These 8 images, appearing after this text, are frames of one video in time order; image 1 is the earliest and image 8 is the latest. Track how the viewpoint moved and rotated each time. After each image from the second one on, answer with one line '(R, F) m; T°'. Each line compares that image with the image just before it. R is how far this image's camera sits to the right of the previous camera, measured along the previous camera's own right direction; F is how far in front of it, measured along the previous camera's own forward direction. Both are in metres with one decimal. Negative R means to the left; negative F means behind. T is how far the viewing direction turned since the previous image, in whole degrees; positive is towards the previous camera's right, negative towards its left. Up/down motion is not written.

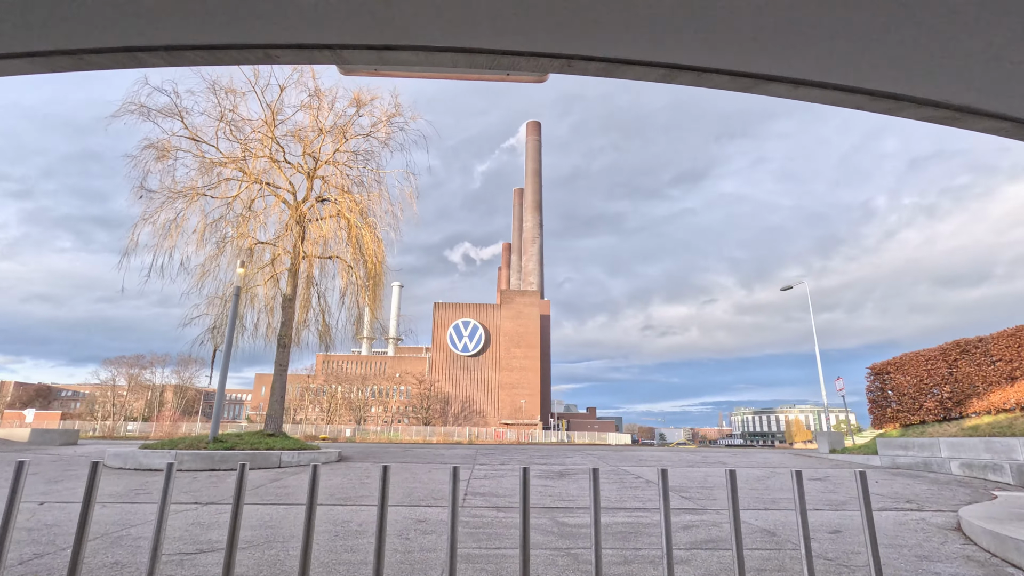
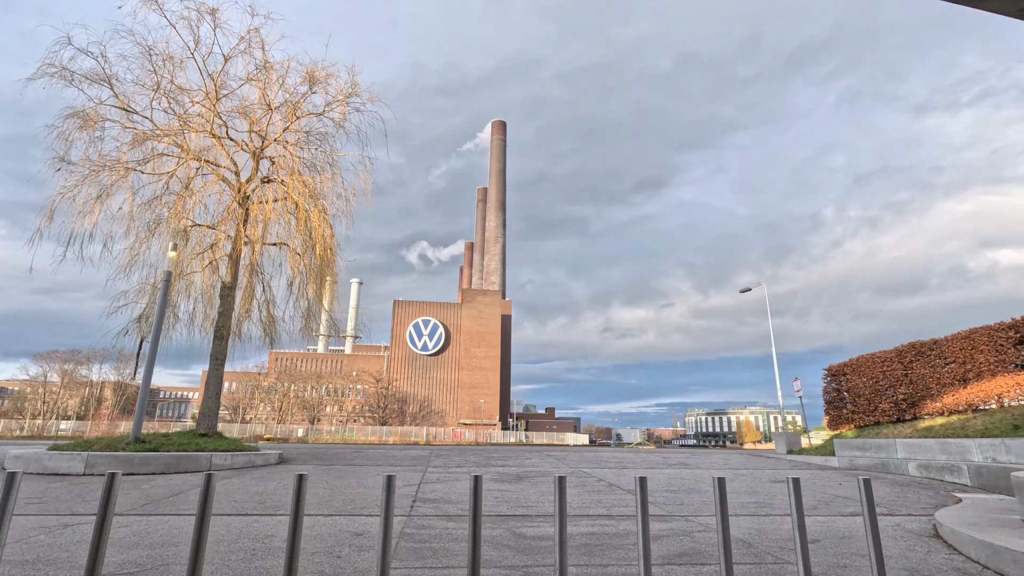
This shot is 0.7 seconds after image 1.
(0.0, +0.6) m; +4°
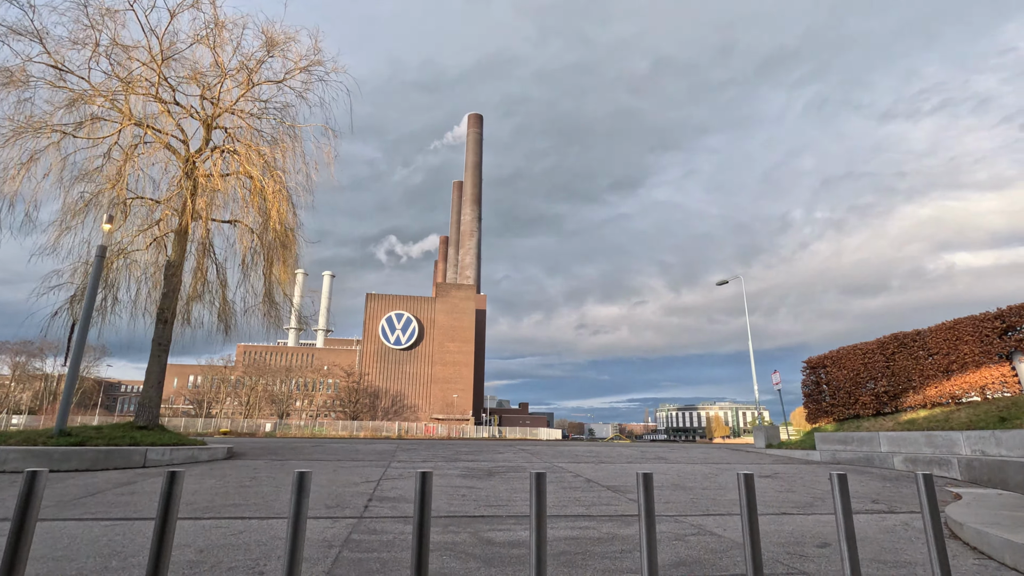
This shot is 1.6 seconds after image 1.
(0.0, +0.7) m; +3°
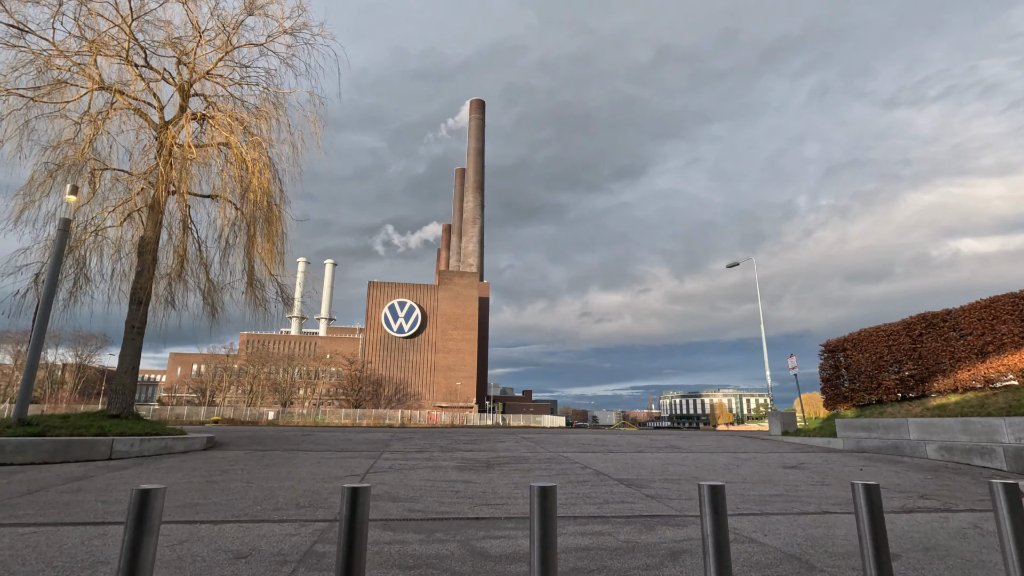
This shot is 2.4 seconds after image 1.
(0.0, +0.8) m; 0°
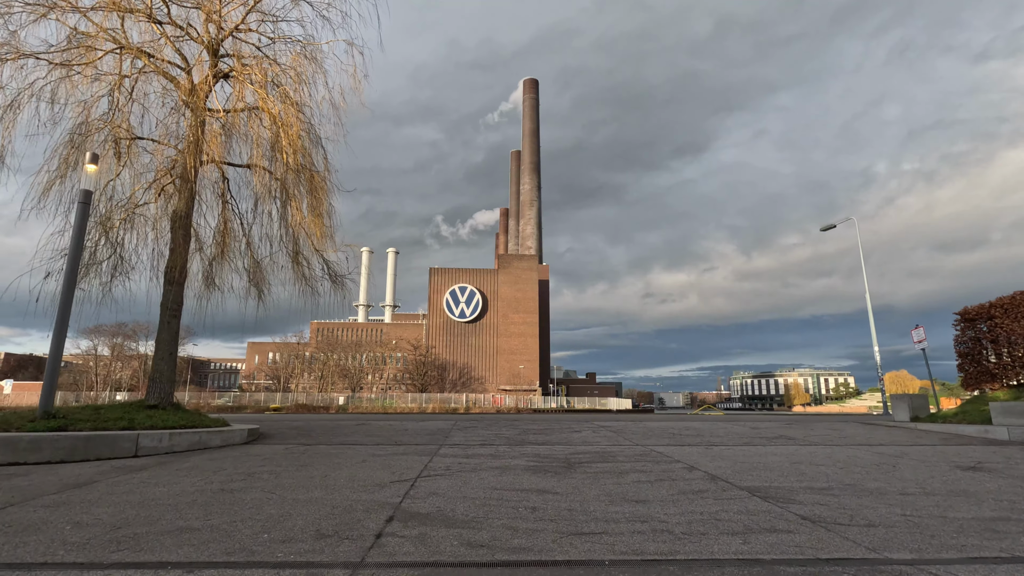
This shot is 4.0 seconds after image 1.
(-0.2, +1.5) m; -7°
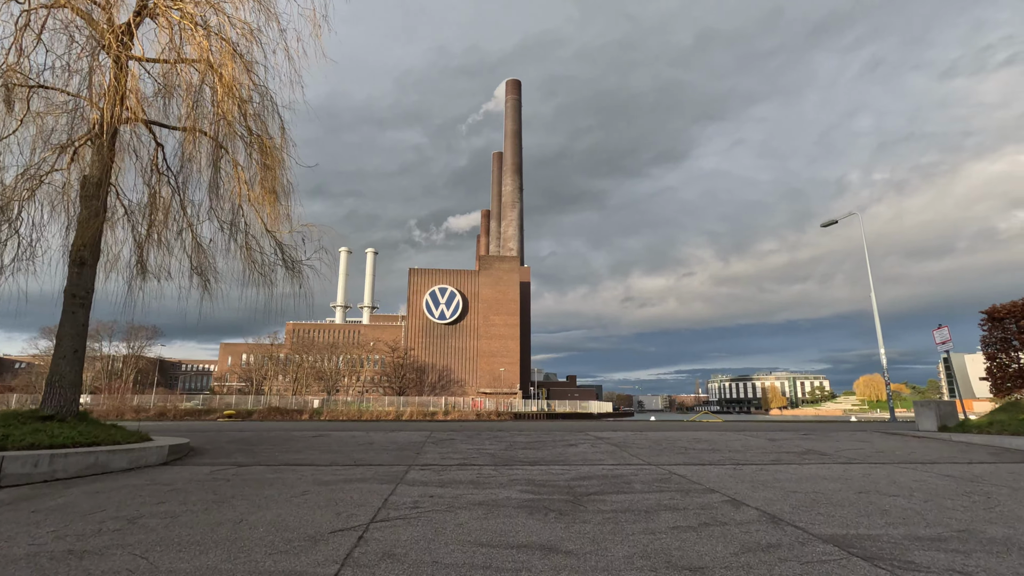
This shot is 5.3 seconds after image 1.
(-0.1, +1.4) m; +2°
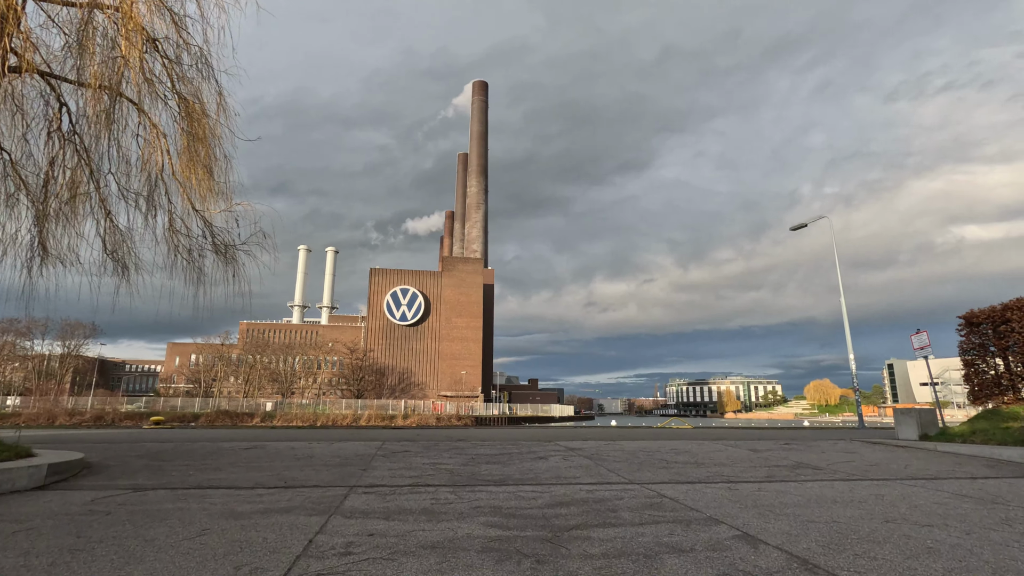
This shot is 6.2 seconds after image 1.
(0.0, +1.0) m; +4°
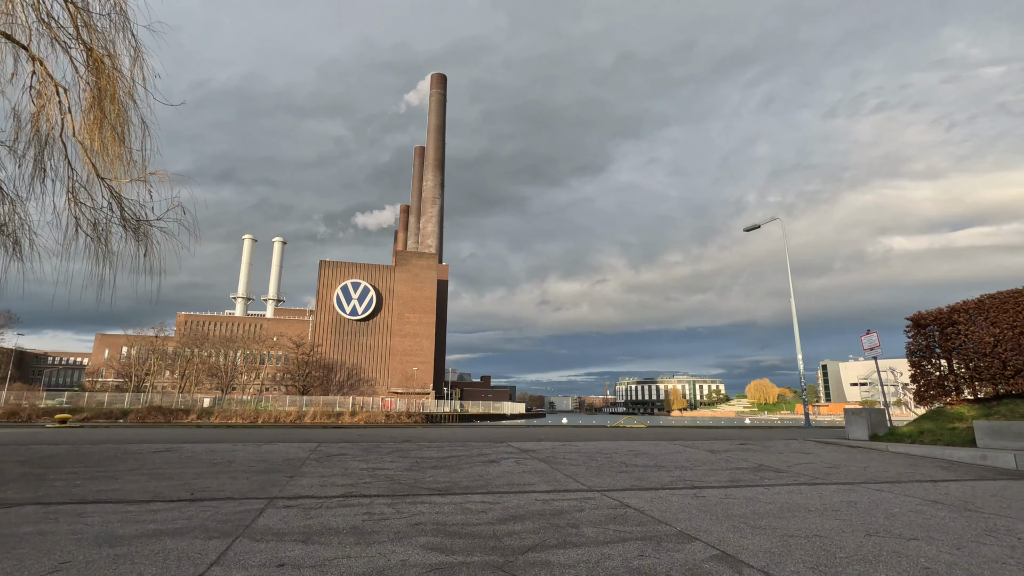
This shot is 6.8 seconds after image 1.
(0.0, +0.6) m; +5°
